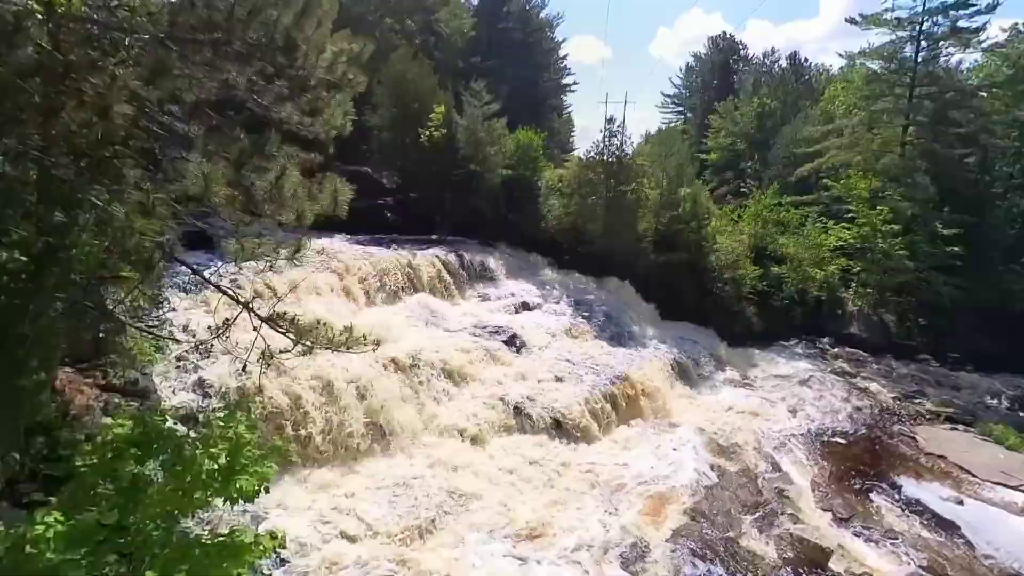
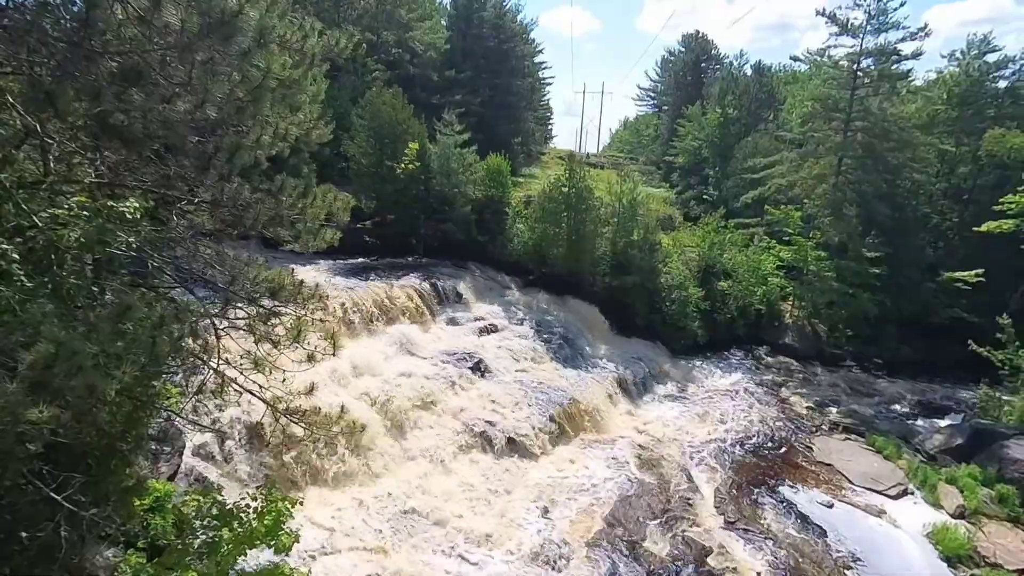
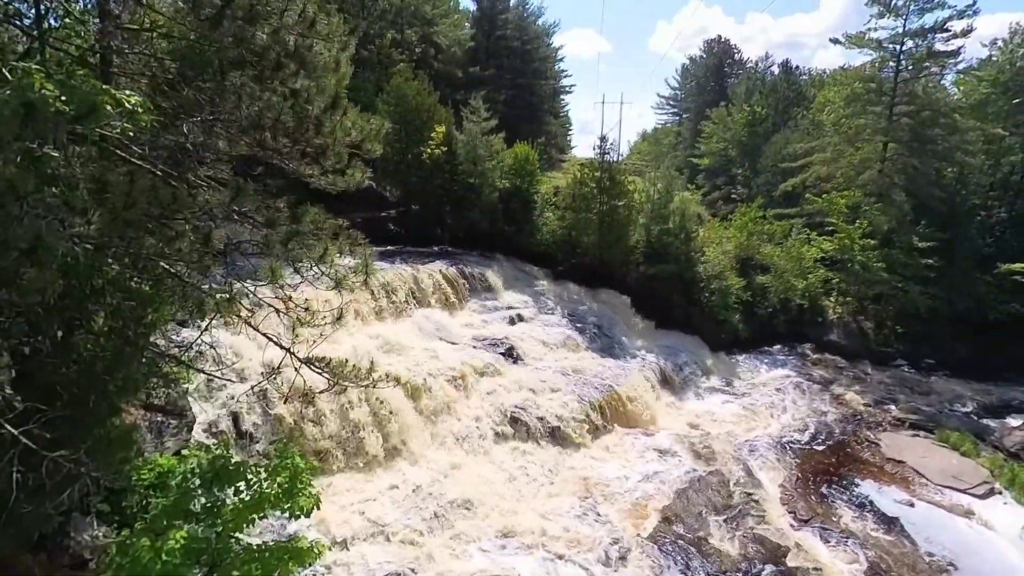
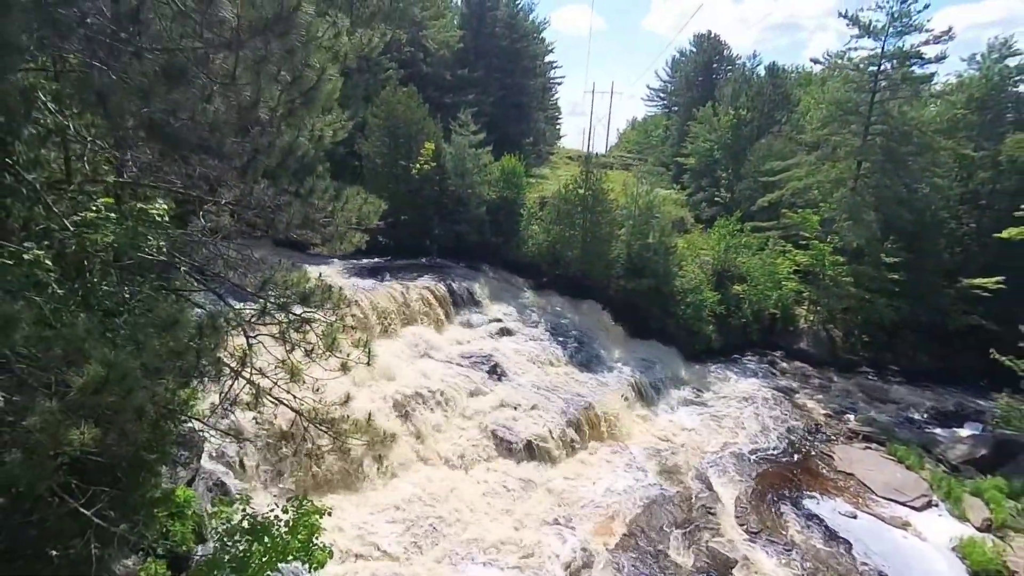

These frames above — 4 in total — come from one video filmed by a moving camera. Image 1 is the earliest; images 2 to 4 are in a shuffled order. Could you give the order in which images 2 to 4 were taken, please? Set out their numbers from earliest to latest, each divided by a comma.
3, 4, 2
